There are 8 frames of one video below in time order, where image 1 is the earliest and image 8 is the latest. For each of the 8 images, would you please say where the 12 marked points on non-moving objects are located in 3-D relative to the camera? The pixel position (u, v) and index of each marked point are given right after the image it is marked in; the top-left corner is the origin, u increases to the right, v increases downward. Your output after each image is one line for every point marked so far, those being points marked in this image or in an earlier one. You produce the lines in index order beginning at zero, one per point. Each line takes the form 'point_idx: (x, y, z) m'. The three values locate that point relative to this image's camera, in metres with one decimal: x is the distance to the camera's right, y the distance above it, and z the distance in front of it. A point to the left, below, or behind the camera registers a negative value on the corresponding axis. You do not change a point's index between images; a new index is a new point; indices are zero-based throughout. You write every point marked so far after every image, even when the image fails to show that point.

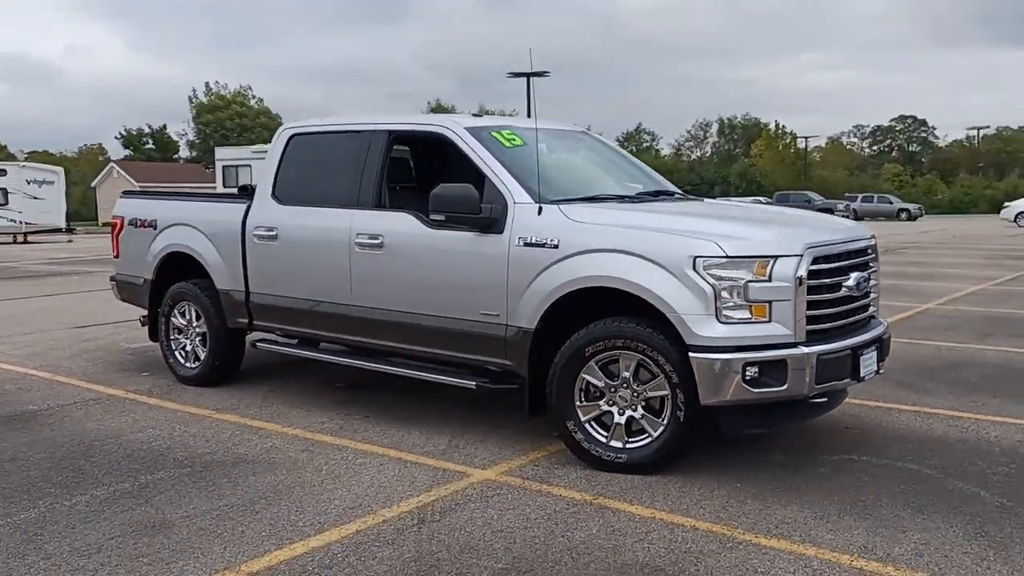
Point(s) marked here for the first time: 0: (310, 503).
0: (-1.0, -1.0, +4.6) m
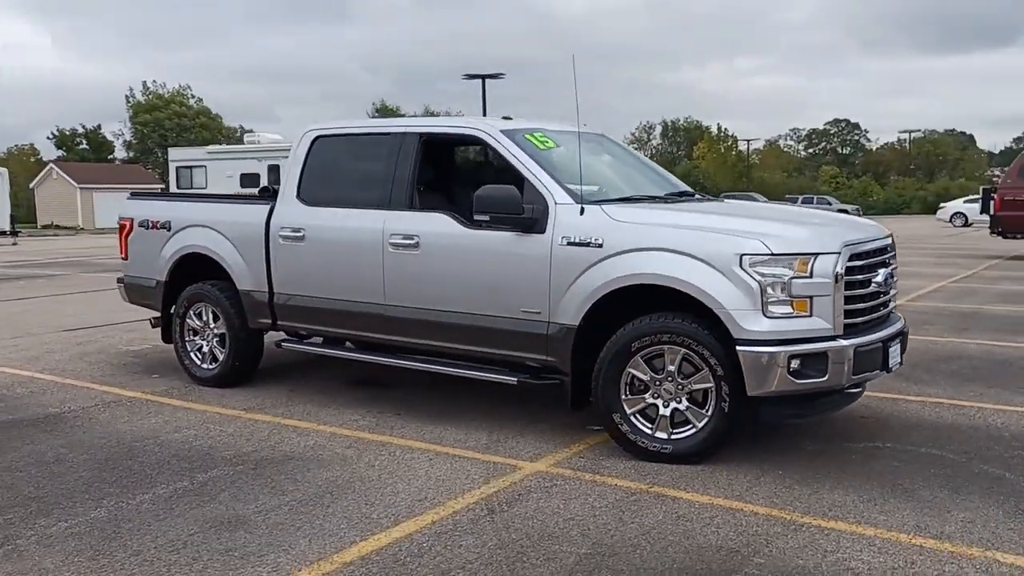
0: (-0.7, -1.0, +4.7) m
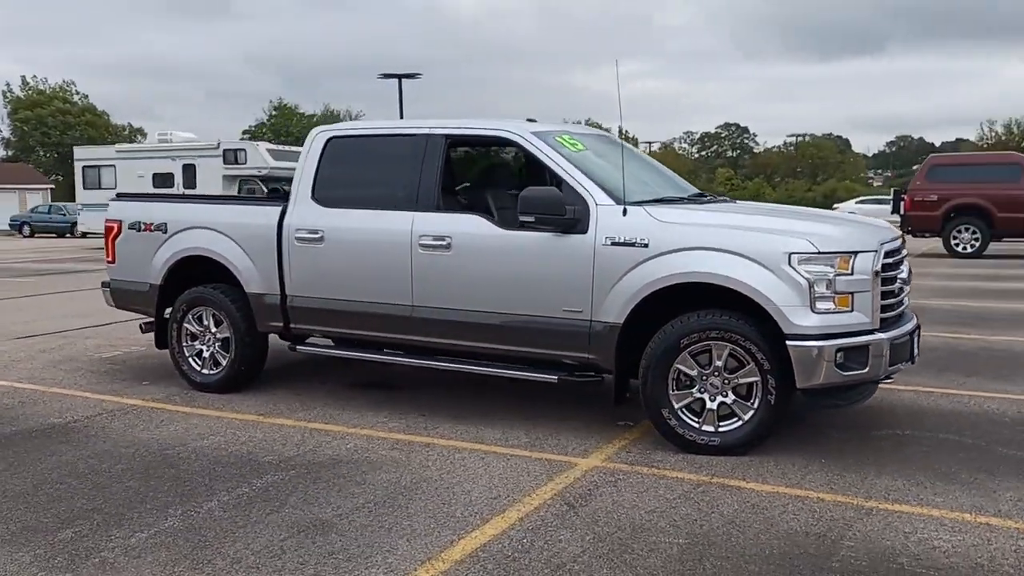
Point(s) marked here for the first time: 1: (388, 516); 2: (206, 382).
0: (-0.3, -1.0, +4.7) m
1: (-0.6, -1.1, +4.4) m
2: (-2.3, -0.7, +7.2) m
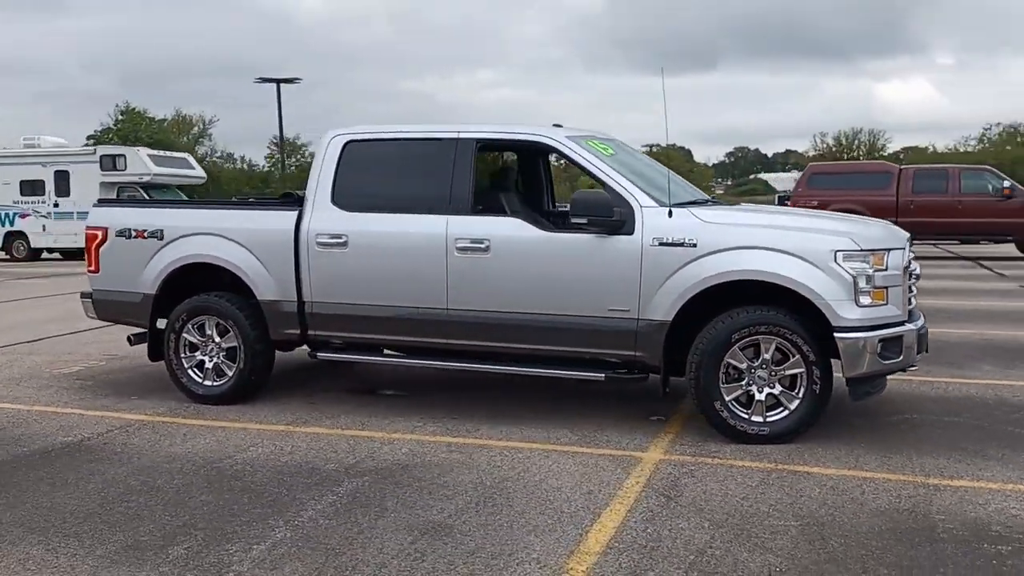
0: (+0.2, -1.0, +4.8) m
1: (-0.1, -1.1, +4.5) m
2: (-2.2, -0.8, +6.9) m
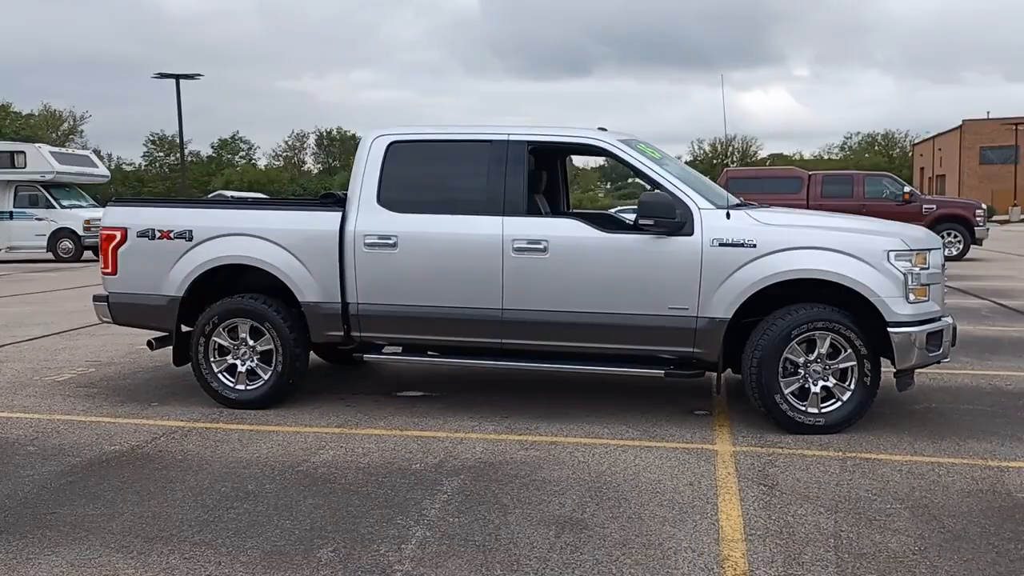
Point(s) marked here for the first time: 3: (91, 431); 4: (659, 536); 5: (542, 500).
0: (+0.7, -1.0, +4.9) m
1: (+0.5, -1.1, +4.6) m
2: (-1.9, -0.8, +6.7) m
3: (-2.8, -0.9, +6.2) m
4: (+0.6, -1.1, +4.2) m
5: (+0.1, -1.1, +4.7) m
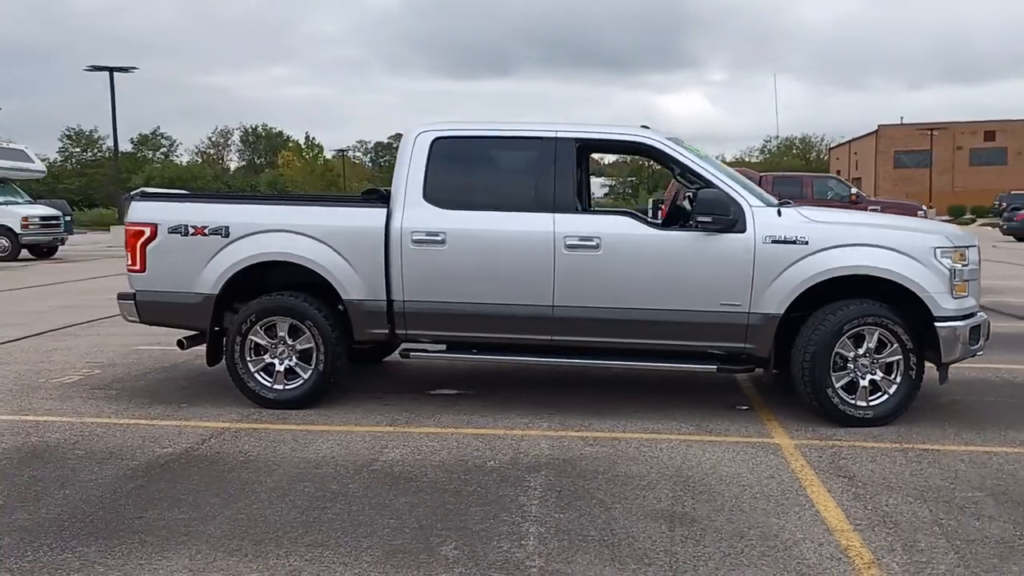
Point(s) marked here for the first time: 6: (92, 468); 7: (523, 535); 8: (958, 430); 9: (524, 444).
0: (+1.2, -1.0, +5.0) m
1: (+1.0, -1.0, +4.6) m
2: (-1.6, -0.8, +6.6) m
3: (-2.4, -0.9, +6.0) m
4: (+1.2, -1.1, +4.3) m
5: (+0.6, -1.0, +4.7) m
6: (-2.3, -1.0, +5.2) m
7: (0.0, -1.1, +4.2) m
8: (+2.8, -0.9, +6.0) m
9: (+0.1, -0.9, +5.7) m
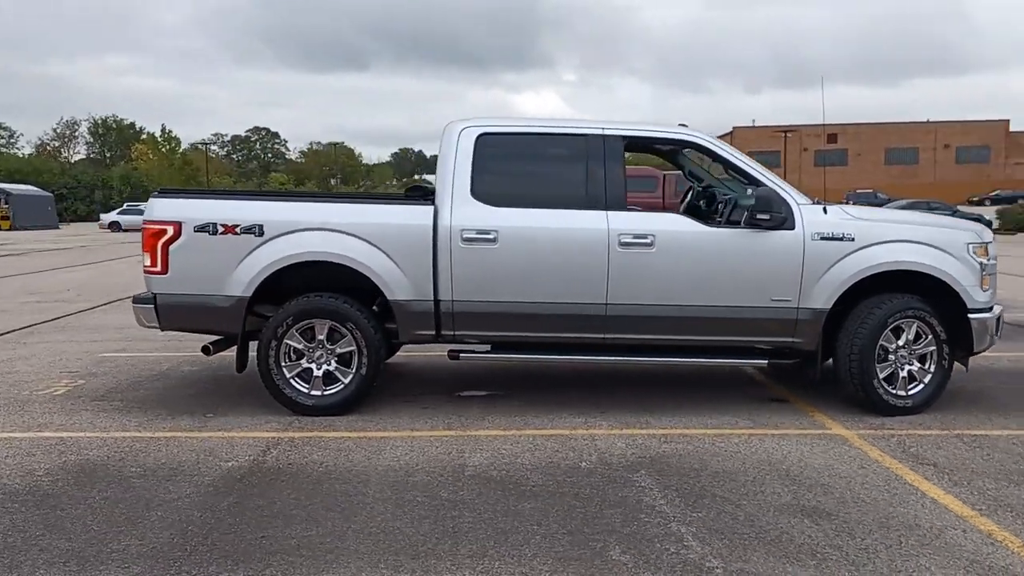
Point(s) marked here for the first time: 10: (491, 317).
0: (+1.7, -1.0, +5.1) m
1: (+1.6, -1.0, +4.7) m
2: (-1.2, -0.8, +6.3) m
3: (-2.0, -0.9, +5.5) m
4: (+1.8, -1.1, +4.4) m
5: (+1.2, -1.0, +4.8) m
6: (-1.8, -1.0, +4.8) m
7: (+0.7, -1.1, +4.1) m
8: (+3.2, -0.9, +6.4) m
9: (+0.5, -0.9, +5.6) m
10: (-0.1, -0.2, +6.3) m
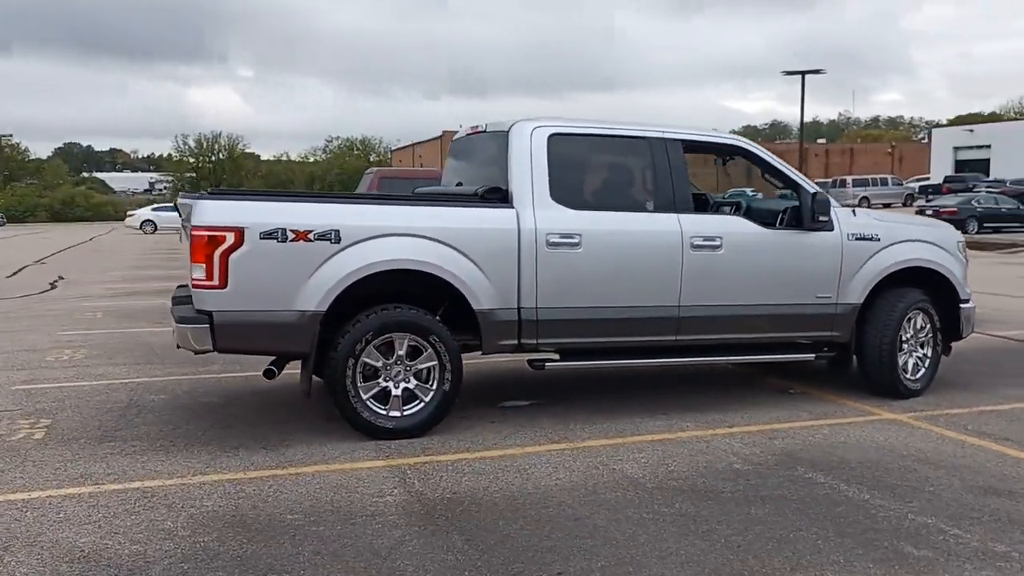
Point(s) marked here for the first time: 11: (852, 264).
0: (+2.5, -1.0, +5.6) m
1: (+2.6, -1.0, +5.2) m
2: (-0.6, -0.8, +5.7) m
3: (-1.1, -1.0, +4.8) m
4: (+2.9, -1.0, +4.9) m
5: (+2.2, -1.0, +5.1) m
6: (-0.7, -1.1, +4.2) m
7: (+1.9, -1.1, +4.3) m
8: (+3.6, -0.8, +7.3) m
9: (+1.2, -0.9, +5.7) m
10: (+0.4, -0.2, +6.1) m
11: (+2.4, +0.2, +6.8) m
